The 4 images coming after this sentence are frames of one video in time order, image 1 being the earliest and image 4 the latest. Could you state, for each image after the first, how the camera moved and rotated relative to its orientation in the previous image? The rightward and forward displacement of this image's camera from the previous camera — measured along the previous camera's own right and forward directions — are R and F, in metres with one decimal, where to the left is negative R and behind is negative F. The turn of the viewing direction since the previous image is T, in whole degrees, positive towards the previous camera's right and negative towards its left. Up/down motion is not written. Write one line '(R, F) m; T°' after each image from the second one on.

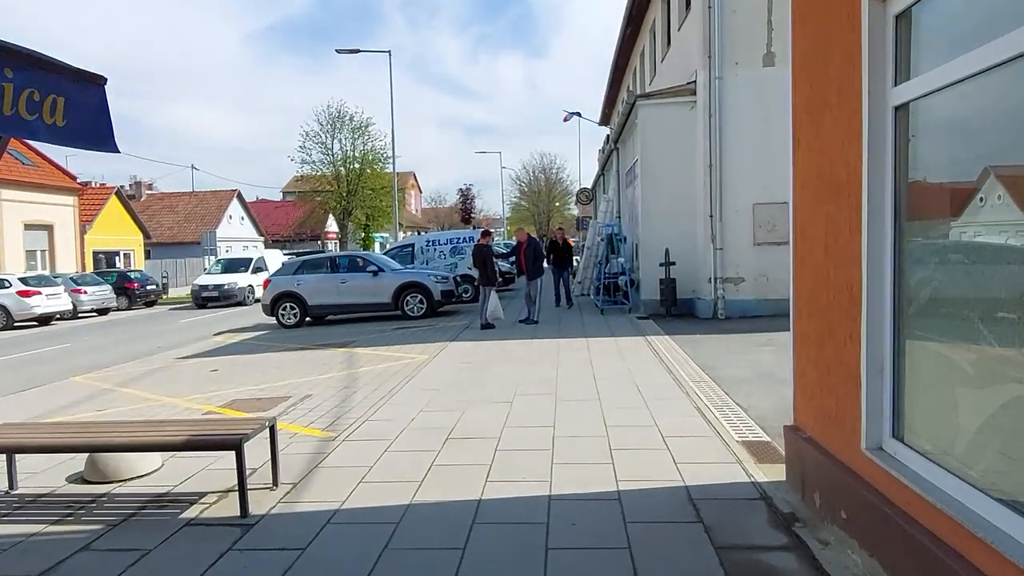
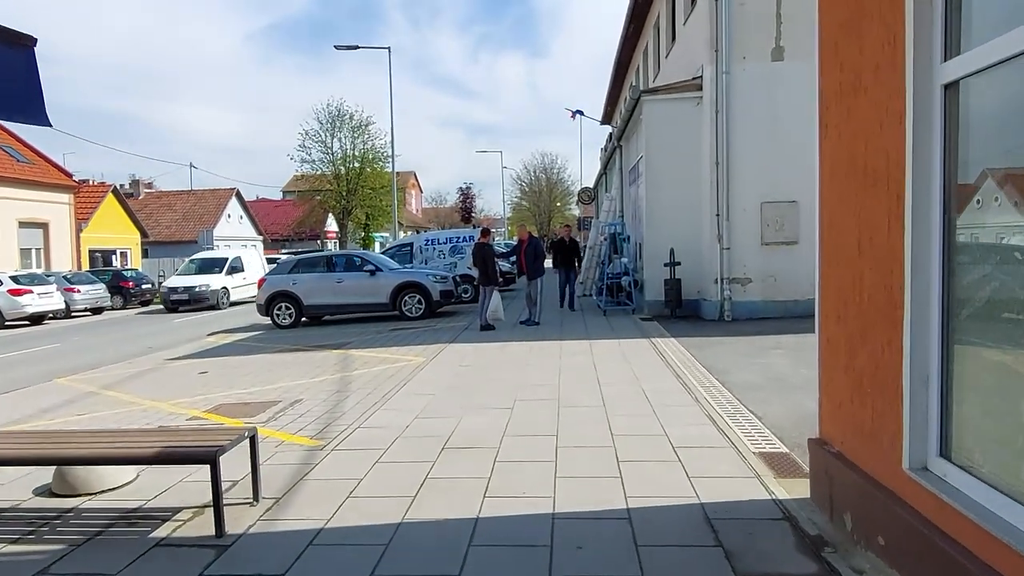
(0.0, +0.4) m; 0°
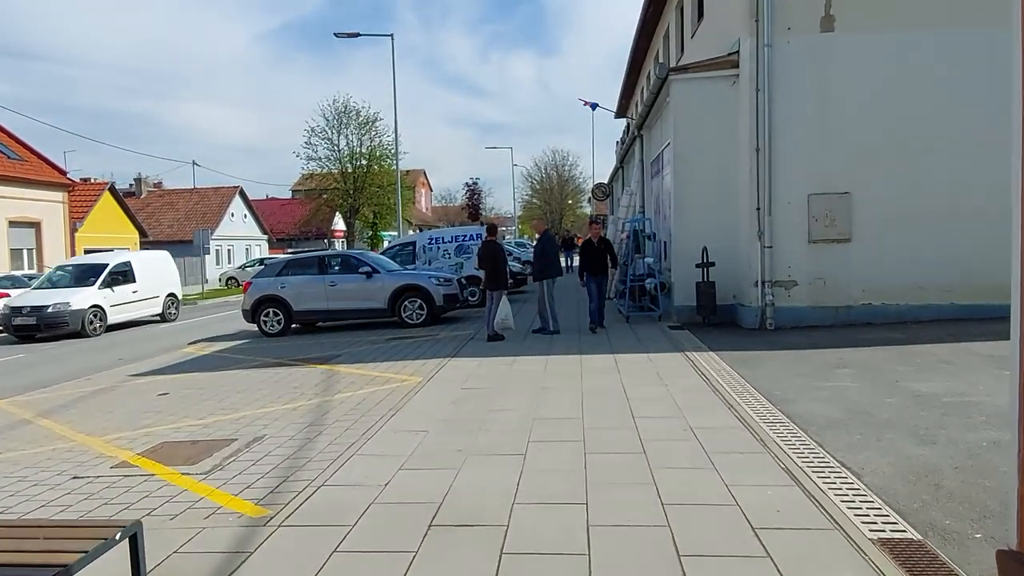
(0.0, +1.7) m; -1°
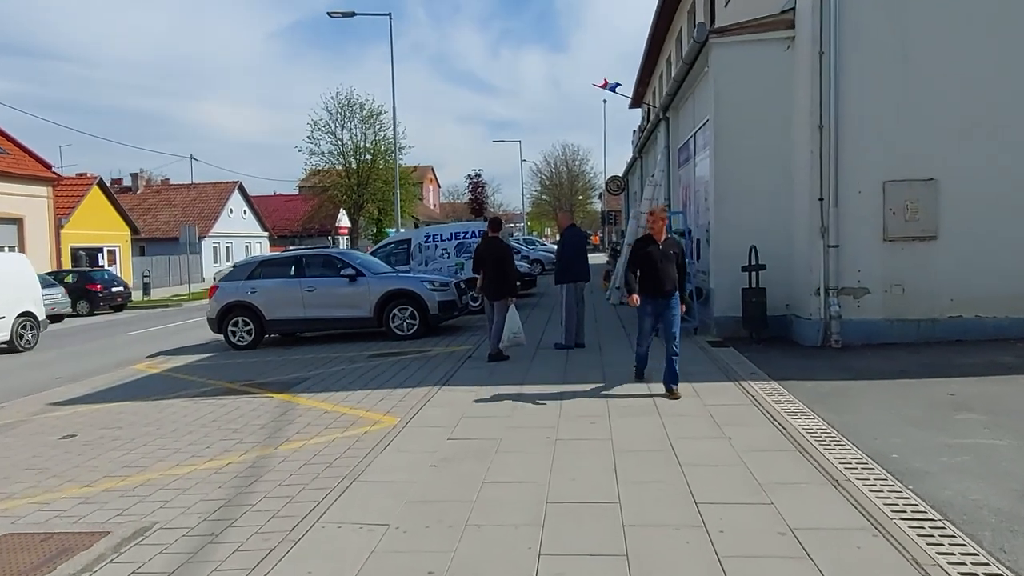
(0.0, +2.3) m; -1°
